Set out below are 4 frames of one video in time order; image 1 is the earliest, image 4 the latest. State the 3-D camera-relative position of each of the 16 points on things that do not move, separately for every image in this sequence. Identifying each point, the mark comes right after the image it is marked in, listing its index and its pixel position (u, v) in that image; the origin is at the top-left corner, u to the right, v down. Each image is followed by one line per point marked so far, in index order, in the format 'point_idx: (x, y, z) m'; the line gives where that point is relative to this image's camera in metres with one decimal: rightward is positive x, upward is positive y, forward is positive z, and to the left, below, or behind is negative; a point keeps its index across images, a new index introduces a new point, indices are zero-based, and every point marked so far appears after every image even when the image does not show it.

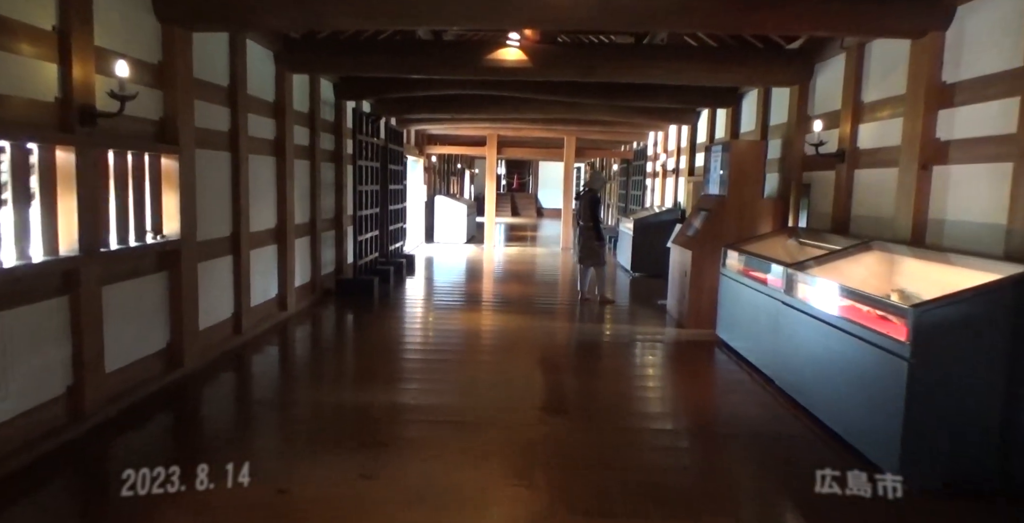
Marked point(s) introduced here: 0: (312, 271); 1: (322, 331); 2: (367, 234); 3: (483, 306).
0: (-2.1, -0.1, +7.4) m
1: (-1.7, -0.6, +6.3) m
2: (-1.8, +0.3, +8.8) m
3: (-0.3, -0.5, +7.6) m
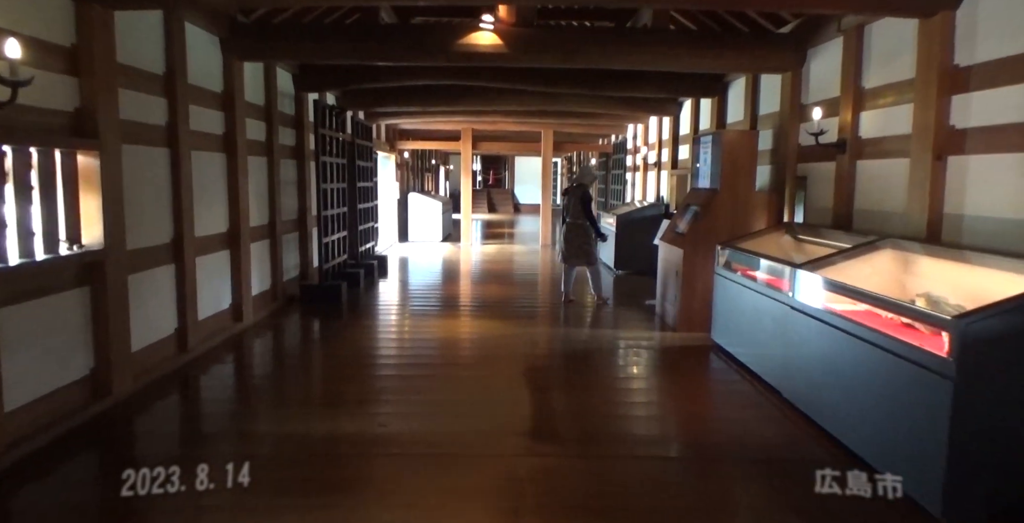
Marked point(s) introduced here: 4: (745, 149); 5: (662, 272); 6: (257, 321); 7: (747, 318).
0: (-2.3, -0.1, +6.8) m
1: (-1.9, -0.7, +5.8) m
2: (-2.1, +0.3, +8.2) m
3: (-0.6, -0.5, +7.1) m
4: (+2.0, +0.9, +5.9) m
5: (+1.4, -0.1, +6.8) m
6: (-2.3, -0.5, +6.3) m
7: (+1.7, -0.4, +5.2) m
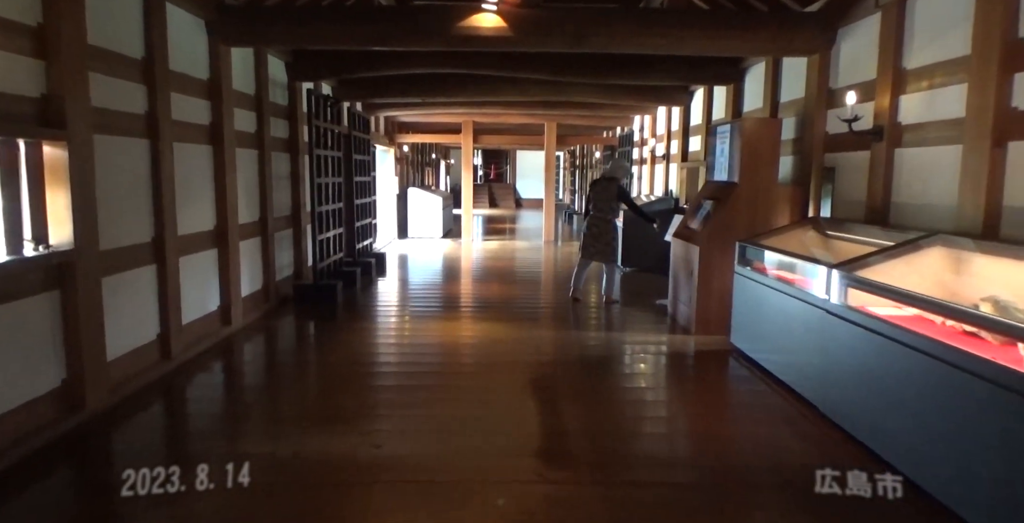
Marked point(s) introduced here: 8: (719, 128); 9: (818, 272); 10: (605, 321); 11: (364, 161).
0: (-2.3, -0.1, +6.5) m
1: (-1.8, -0.7, +5.4) m
2: (-2.0, +0.3, +7.8) m
3: (-0.5, -0.5, +6.8) m
4: (+2.0, +1.0, +5.6) m
5: (+1.5, -0.1, +6.4) m
6: (-2.2, -0.5, +6.0) m
7: (+1.8, -0.4, +4.8) m
8: (+1.8, +1.1, +5.9) m
9: (+1.8, -0.1, +4.3) m
10: (+0.8, -0.5, +6.4) m
11: (-2.0, +1.4, +9.5) m
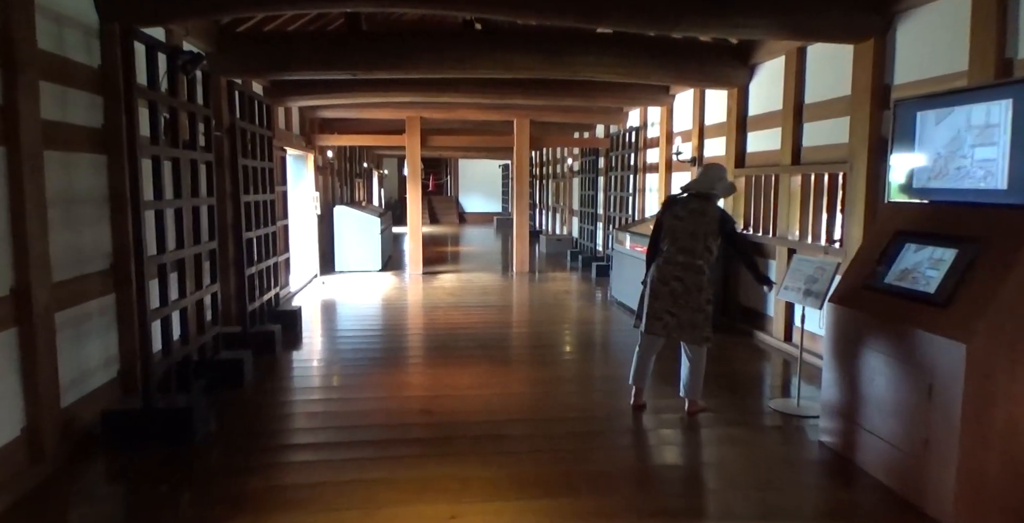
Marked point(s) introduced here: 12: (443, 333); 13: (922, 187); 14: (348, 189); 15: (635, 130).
0: (-2.1, -0.6, +3.1) m
1: (-1.6, -1.1, +2.1) m
2: (-2.0, -0.2, +4.5) m
3: (-0.4, -0.9, +3.6) m
4: (+2.2, +0.6, +2.7) m
5: (+1.6, -0.5, +3.4) m
6: (-2.0, -1.0, +2.6) m
7: (+2.1, -0.8, +1.9) m
8: (+1.9, +0.7, +3.0) m
9: (+2.2, -0.5, +1.3) m
10: (+1.0, -1.0, +3.4) m
11: (-2.2, +0.8, +6.2) m
12: (-0.6, -0.7, +6.4) m
13: (+1.9, +0.3, +3.4) m
14: (-2.9, +1.3, +12.6) m
15: (+1.6, +1.7, +9.3) m
